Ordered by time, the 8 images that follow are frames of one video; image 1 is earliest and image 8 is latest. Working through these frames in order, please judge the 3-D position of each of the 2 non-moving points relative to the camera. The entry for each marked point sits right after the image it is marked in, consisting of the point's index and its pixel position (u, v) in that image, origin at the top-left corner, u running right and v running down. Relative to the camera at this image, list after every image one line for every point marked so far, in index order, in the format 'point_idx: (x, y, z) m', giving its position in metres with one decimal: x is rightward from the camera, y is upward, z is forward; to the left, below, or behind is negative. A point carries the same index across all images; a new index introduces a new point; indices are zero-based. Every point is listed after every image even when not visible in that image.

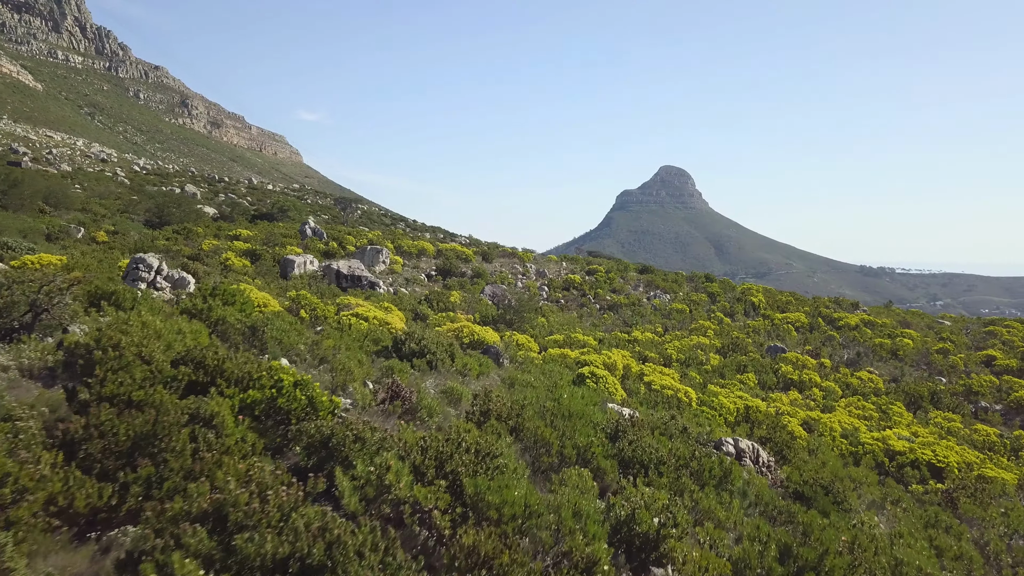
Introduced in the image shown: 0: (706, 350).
0: (+4.4, -1.4, +18.0) m
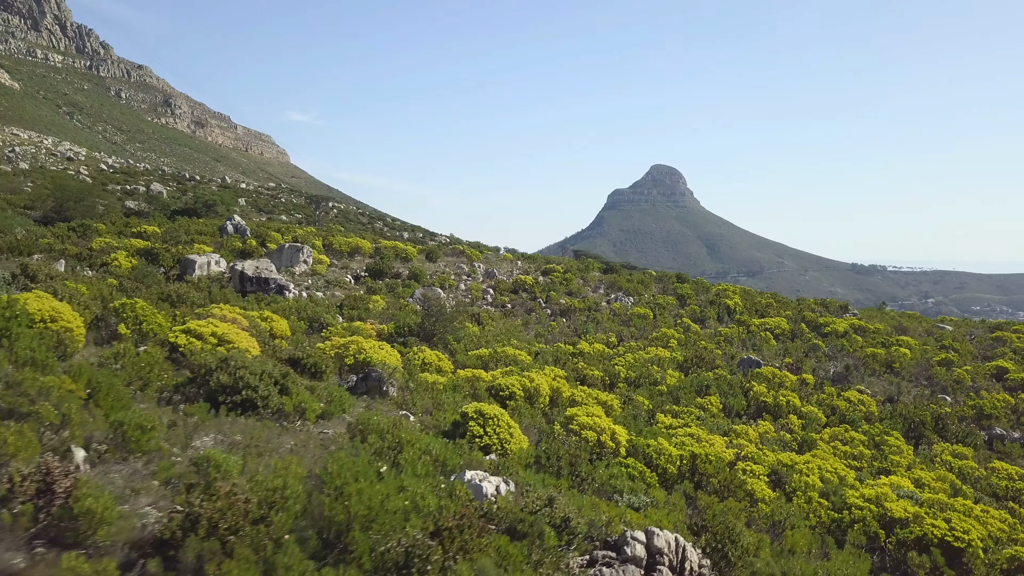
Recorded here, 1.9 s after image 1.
0: (+2.9, -1.5, +15.0) m
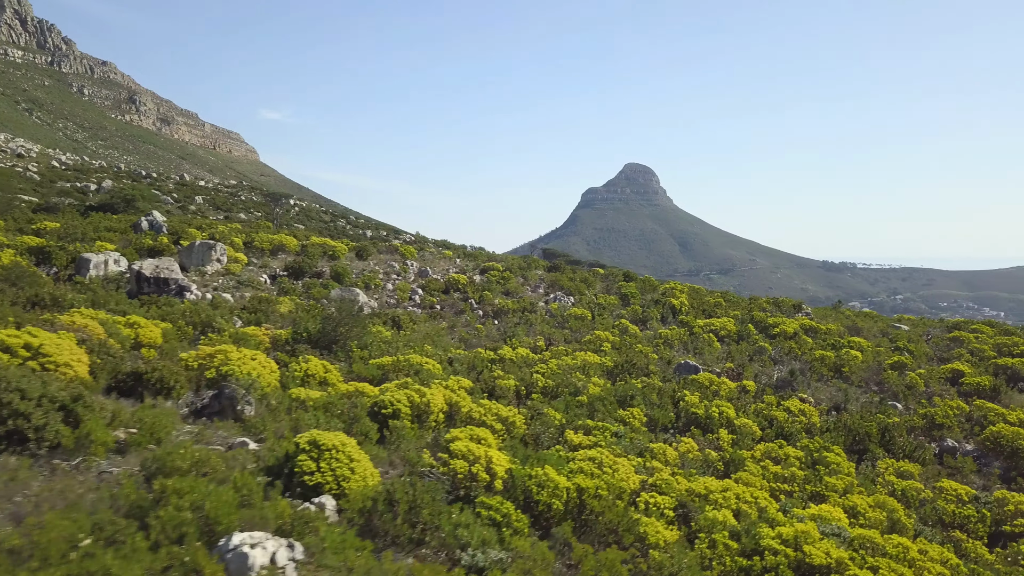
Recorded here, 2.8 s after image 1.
0: (+1.3, -1.5, +13.6) m
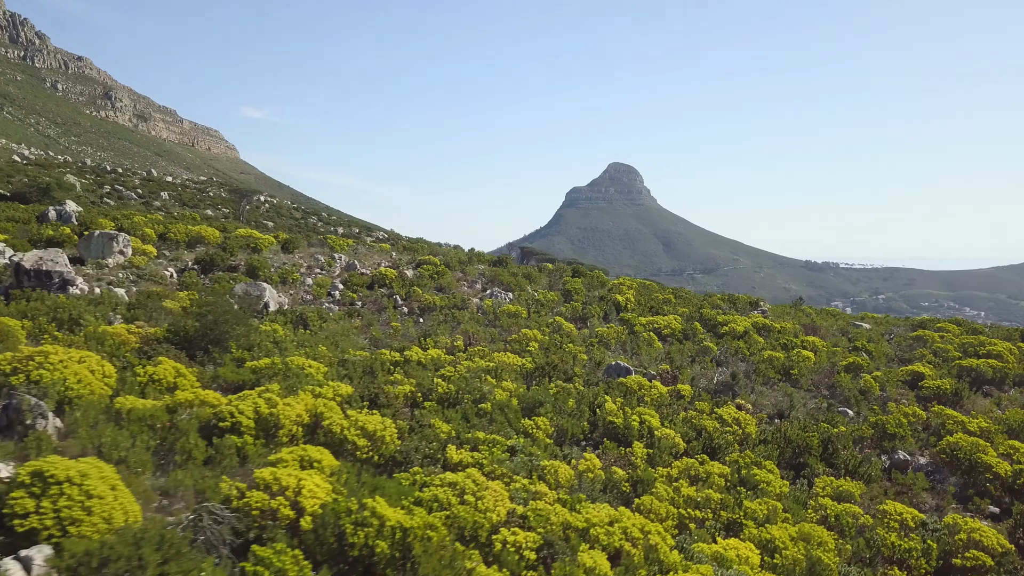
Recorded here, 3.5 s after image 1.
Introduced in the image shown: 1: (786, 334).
0: (-0.1, -1.3, +12.1) m
1: (+5.9, -1.0, +17.3) m
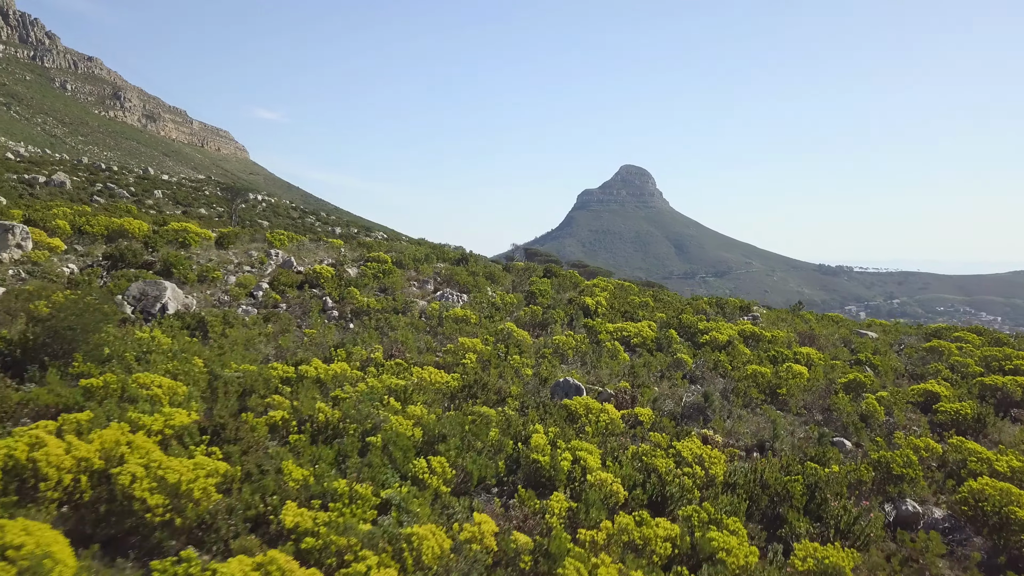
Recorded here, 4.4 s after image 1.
0: (-1.2, -1.3, +9.8) m
1: (+4.9, -1.0, +14.9) m
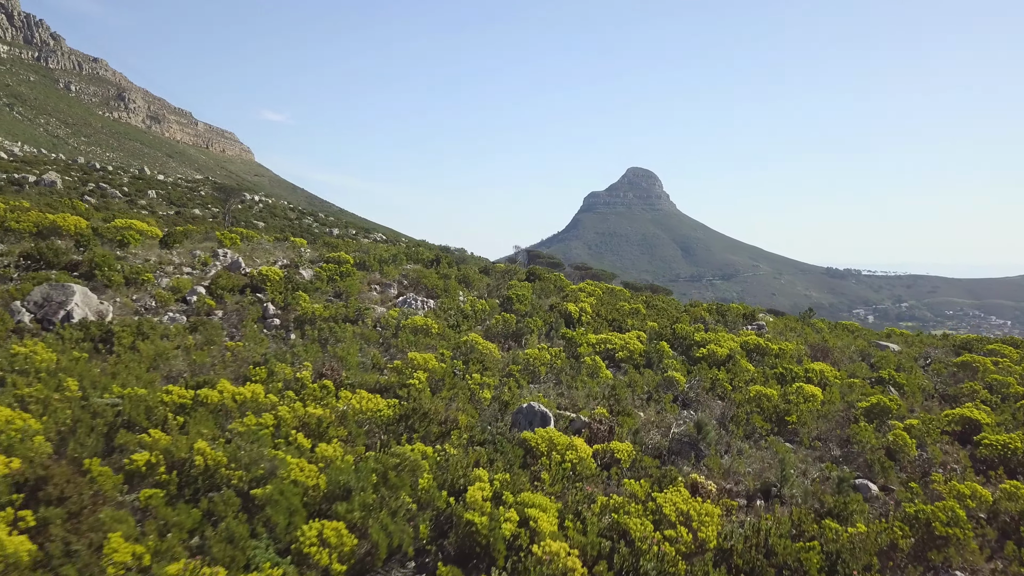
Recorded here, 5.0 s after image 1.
0: (-1.8, -1.4, +7.8) m
1: (+4.4, -1.1, +12.9) m
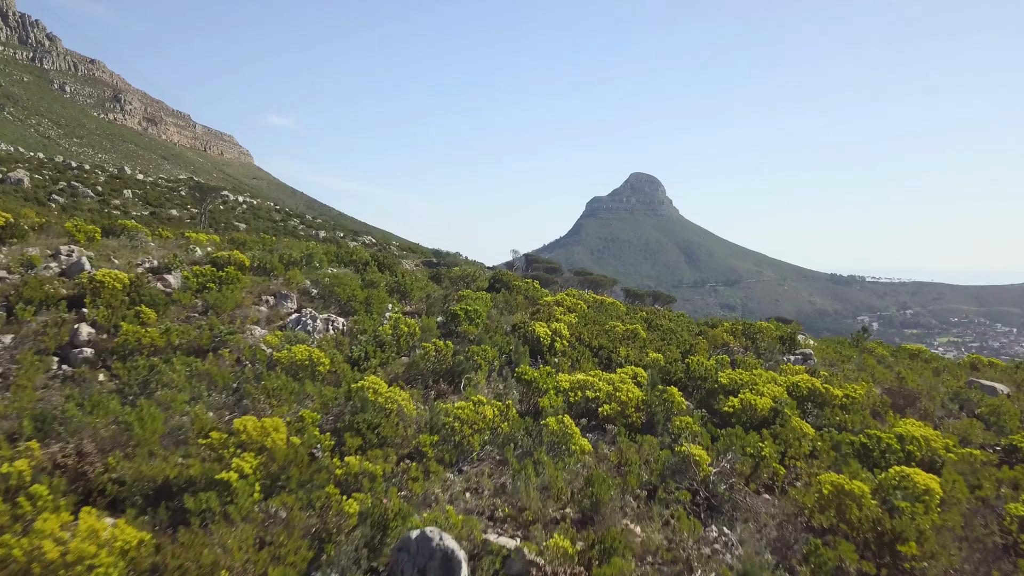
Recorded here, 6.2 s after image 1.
0: (-2.5, -1.5, +3.4) m
1: (+3.7, -1.3, +8.4) m
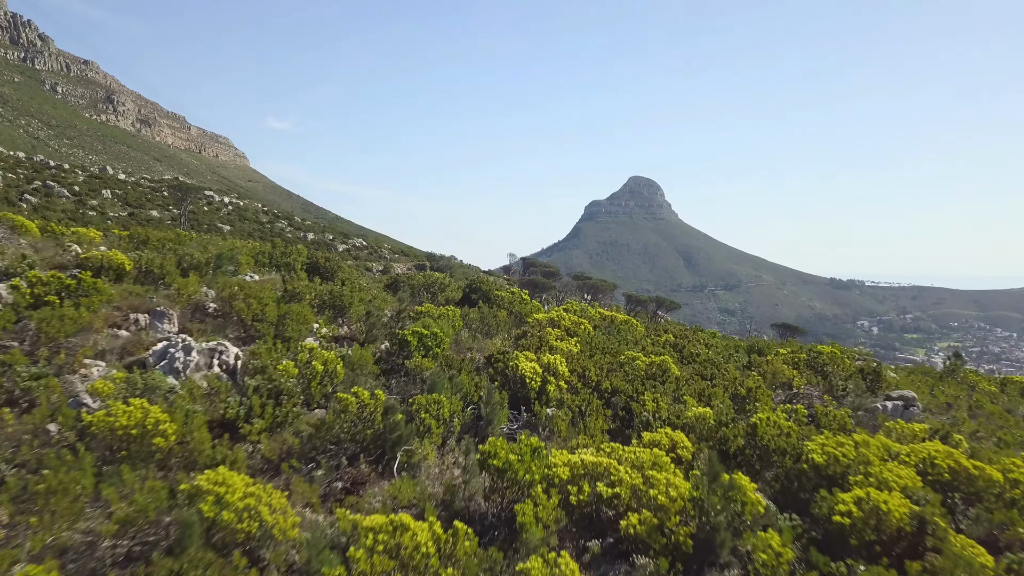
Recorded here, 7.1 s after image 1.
0: (-2.8, -1.7, +0.1) m
1: (+3.4, -1.5, +5.1) m
